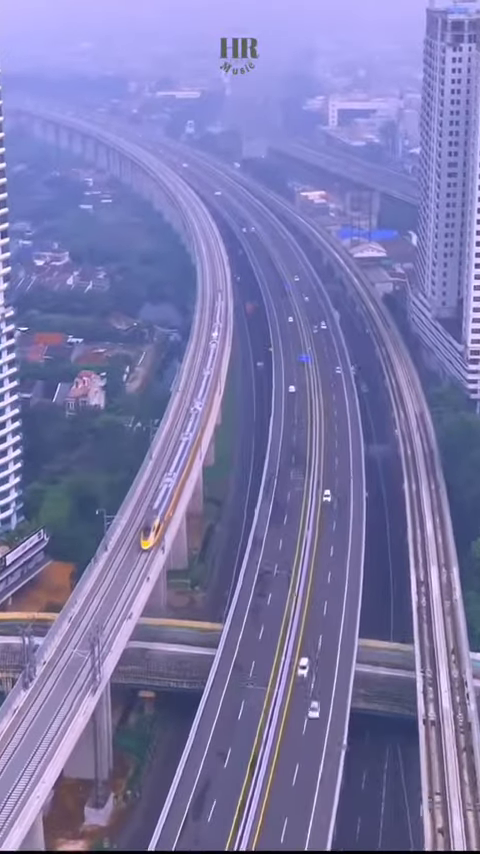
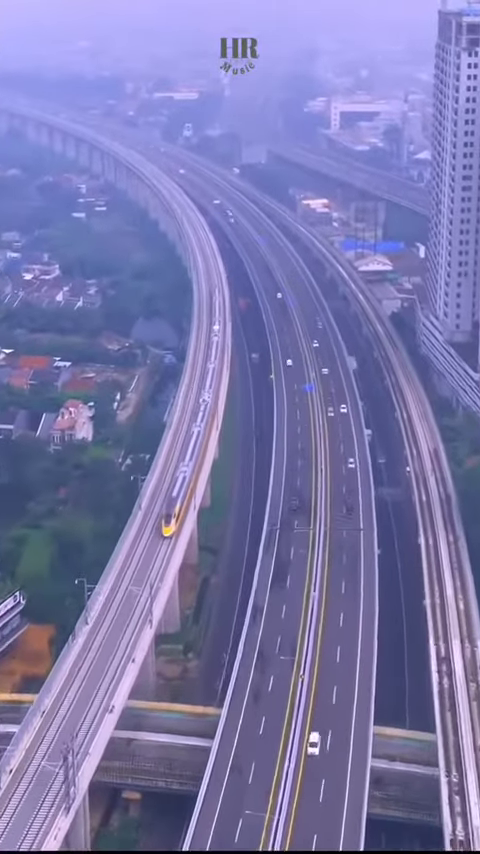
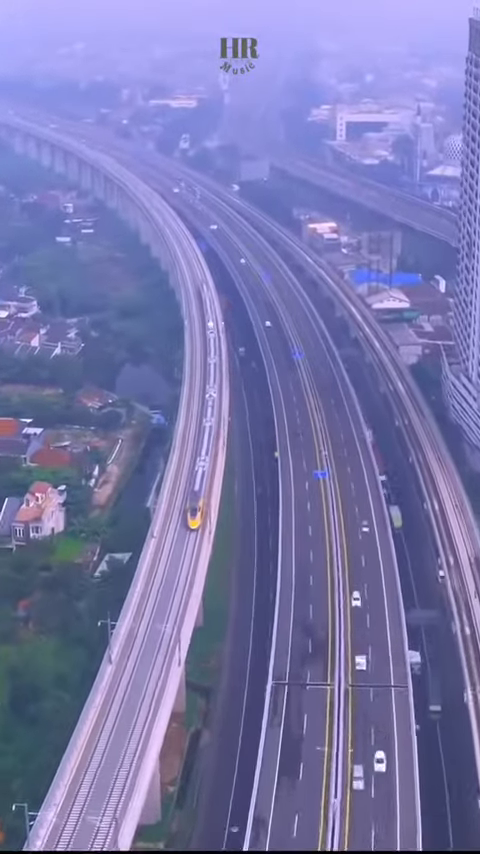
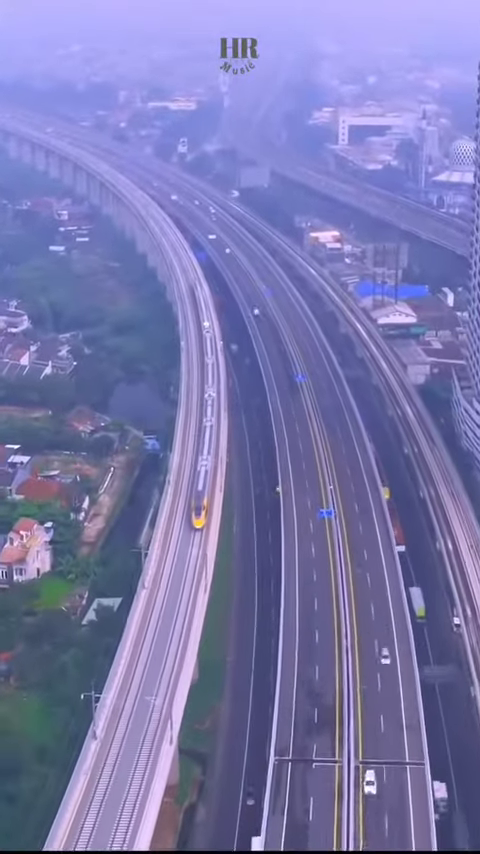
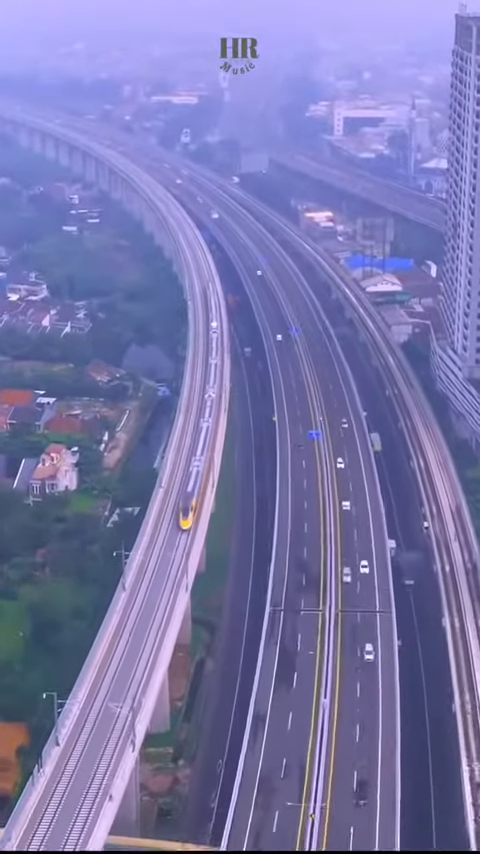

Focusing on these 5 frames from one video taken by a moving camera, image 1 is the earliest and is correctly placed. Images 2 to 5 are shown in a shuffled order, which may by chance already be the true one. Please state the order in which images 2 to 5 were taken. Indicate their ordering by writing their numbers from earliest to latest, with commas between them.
2, 5, 3, 4
